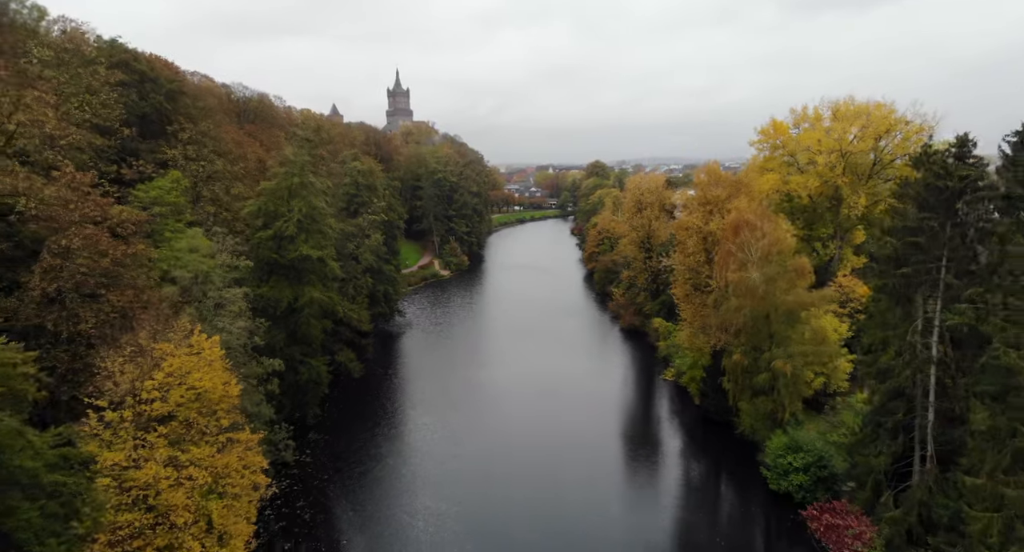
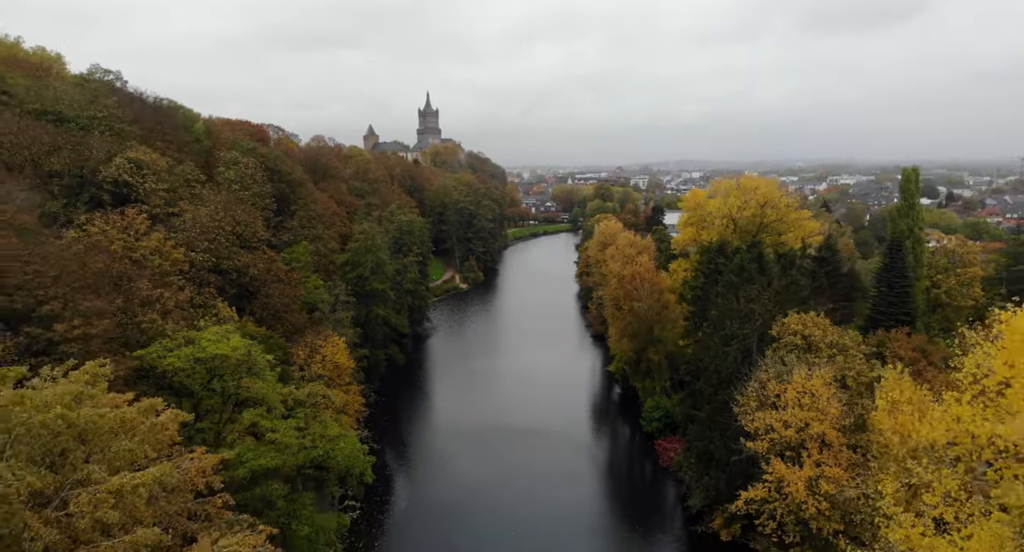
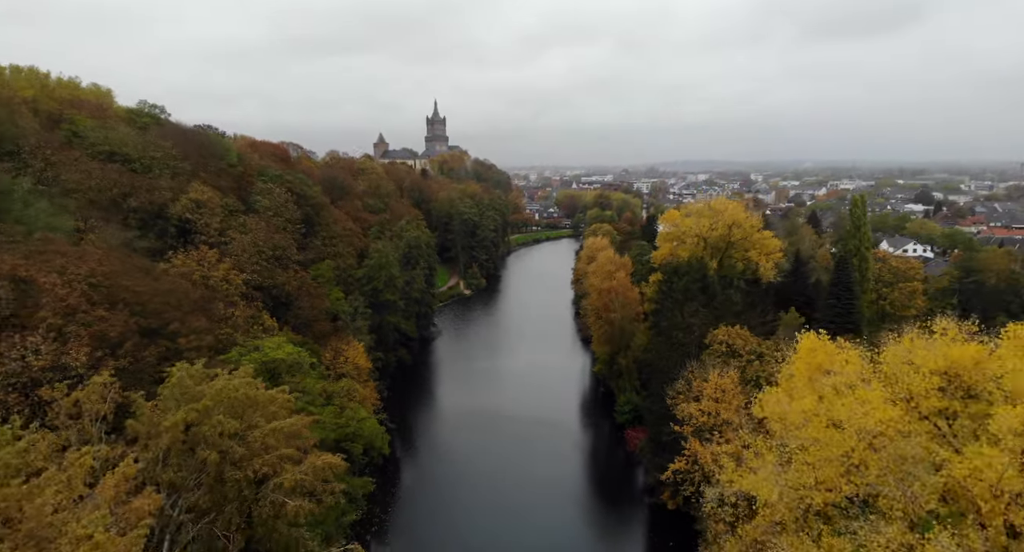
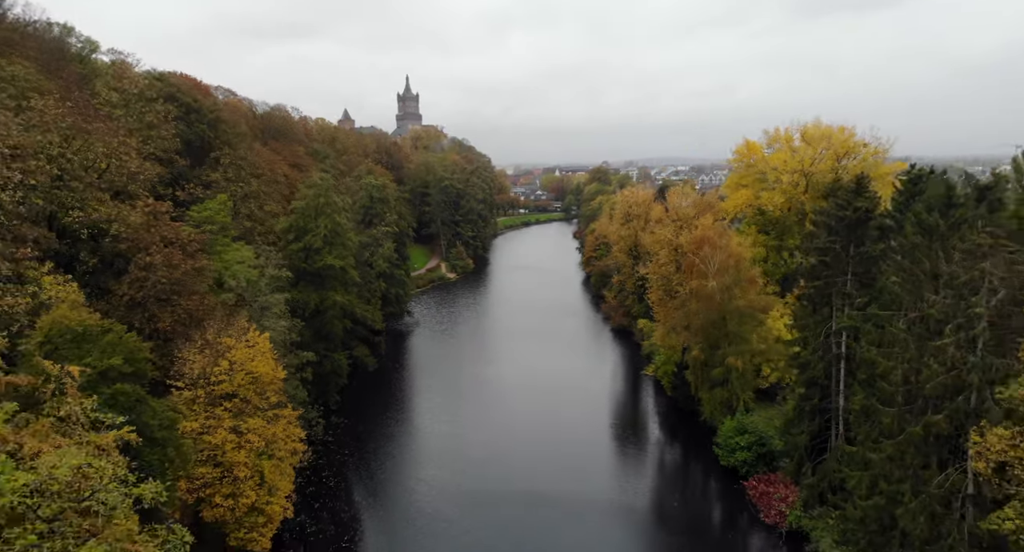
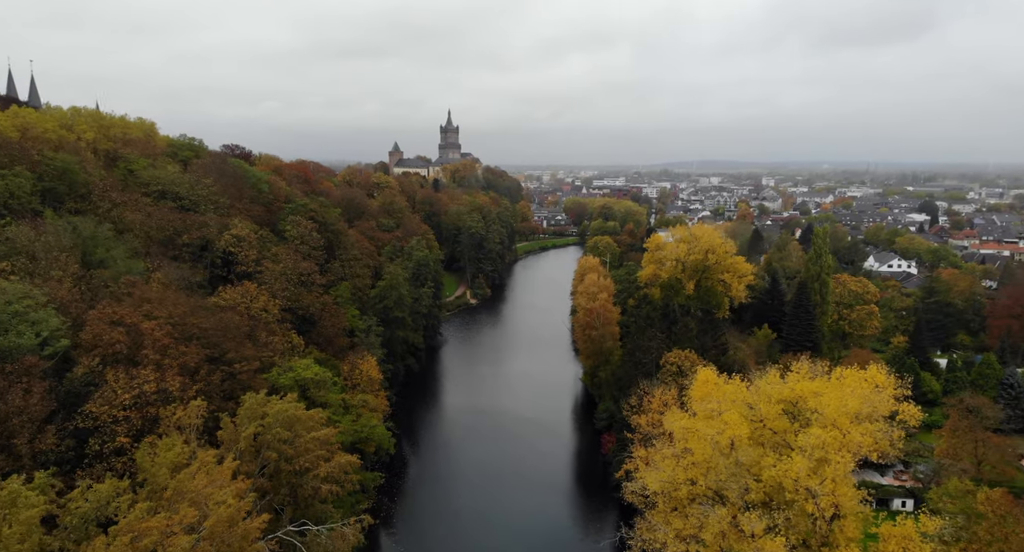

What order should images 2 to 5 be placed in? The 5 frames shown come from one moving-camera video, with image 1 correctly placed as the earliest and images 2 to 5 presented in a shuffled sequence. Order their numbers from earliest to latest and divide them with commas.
4, 2, 3, 5
